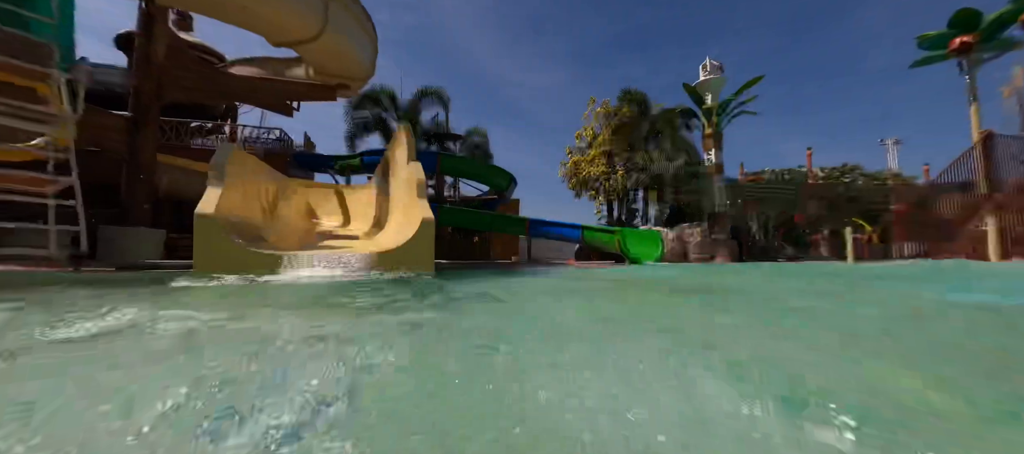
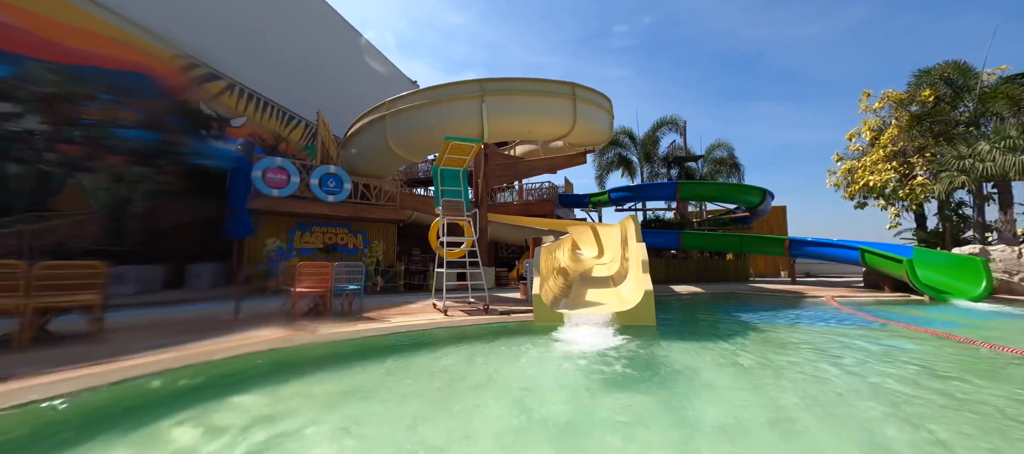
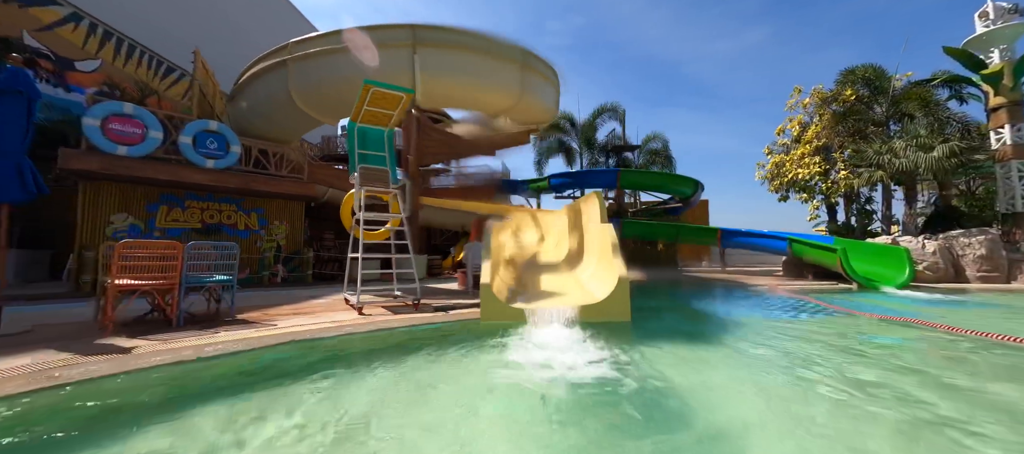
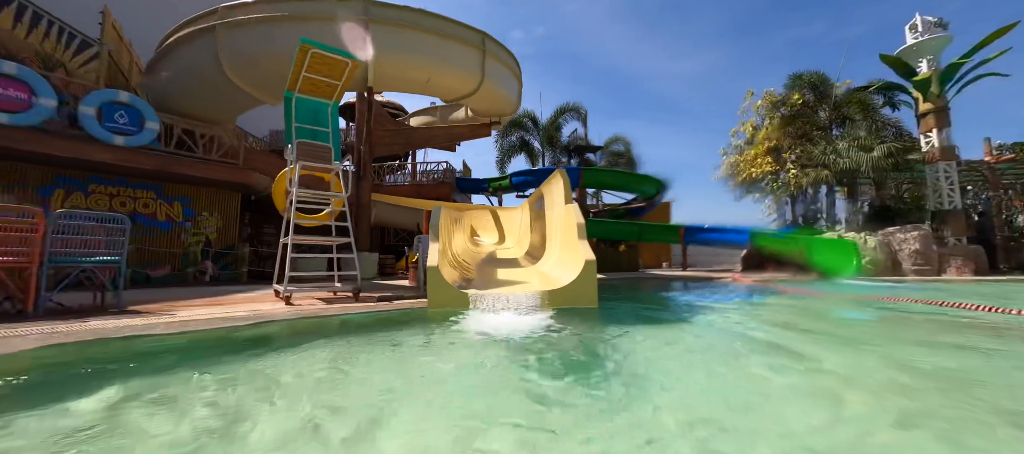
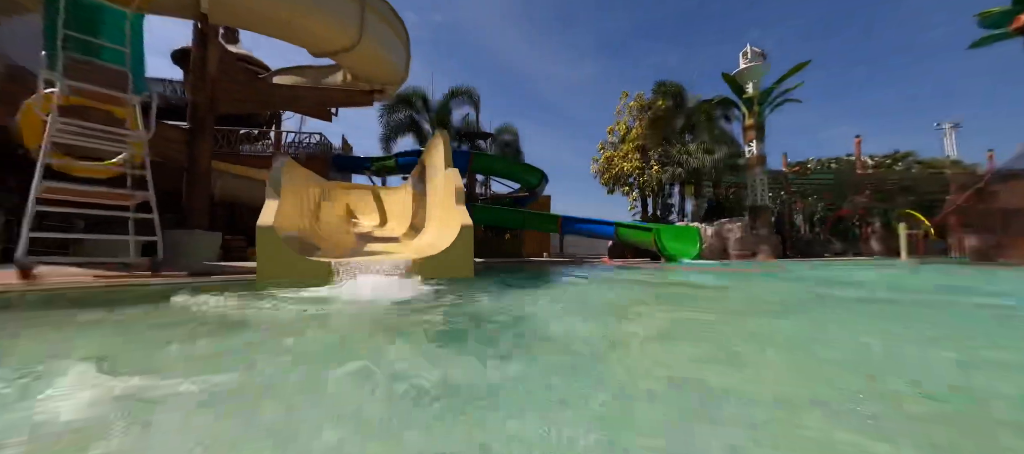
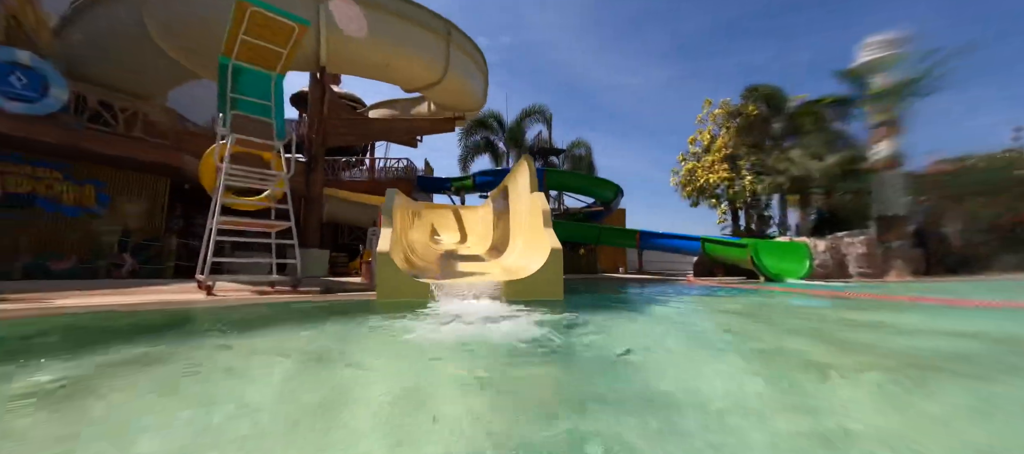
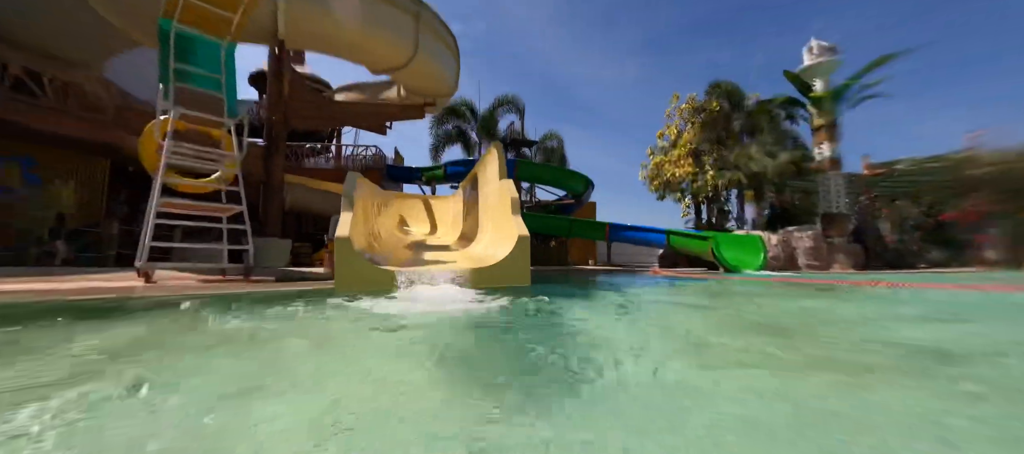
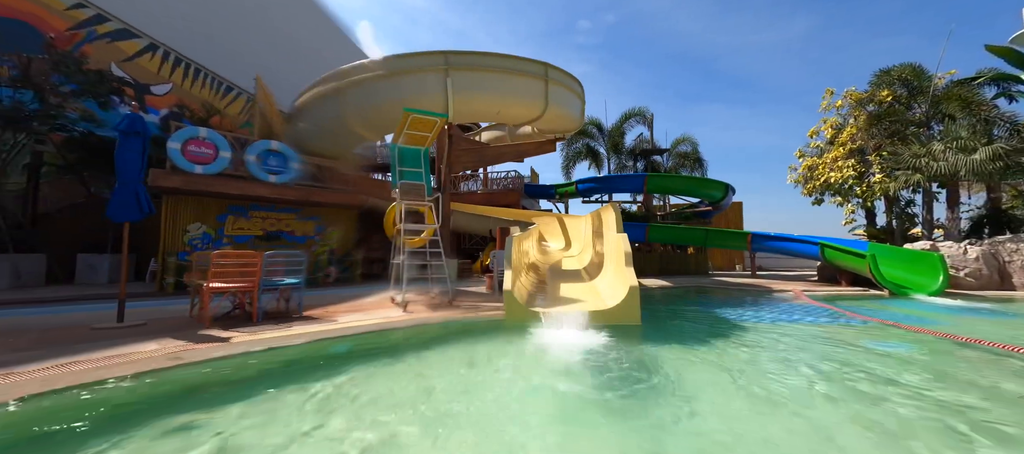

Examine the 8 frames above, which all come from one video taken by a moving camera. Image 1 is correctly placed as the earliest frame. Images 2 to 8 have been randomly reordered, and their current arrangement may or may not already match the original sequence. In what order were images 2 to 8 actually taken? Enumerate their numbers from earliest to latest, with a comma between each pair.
5, 7, 6, 4, 3, 8, 2
